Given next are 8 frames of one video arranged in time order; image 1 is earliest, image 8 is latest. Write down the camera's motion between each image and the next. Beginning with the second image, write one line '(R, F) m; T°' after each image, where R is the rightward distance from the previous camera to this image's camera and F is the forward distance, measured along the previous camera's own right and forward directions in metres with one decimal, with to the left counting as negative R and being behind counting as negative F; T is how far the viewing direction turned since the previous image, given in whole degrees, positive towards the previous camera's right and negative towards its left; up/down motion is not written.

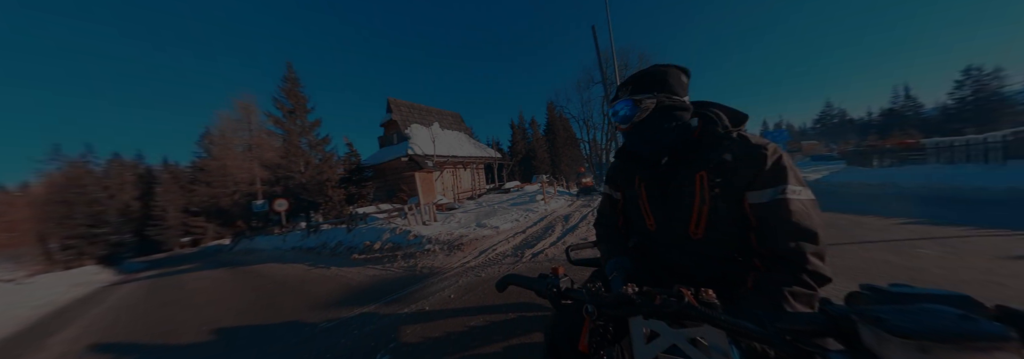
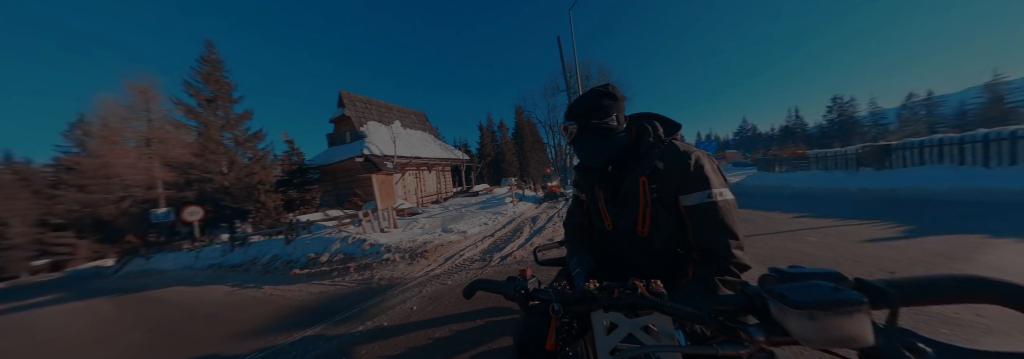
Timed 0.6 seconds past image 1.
(0.0, +0.2) m; +8°
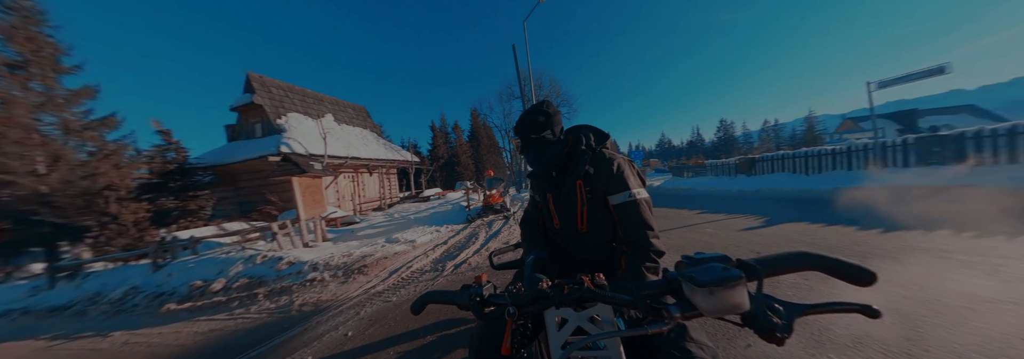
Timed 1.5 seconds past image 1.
(0.0, +0.2) m; +12°
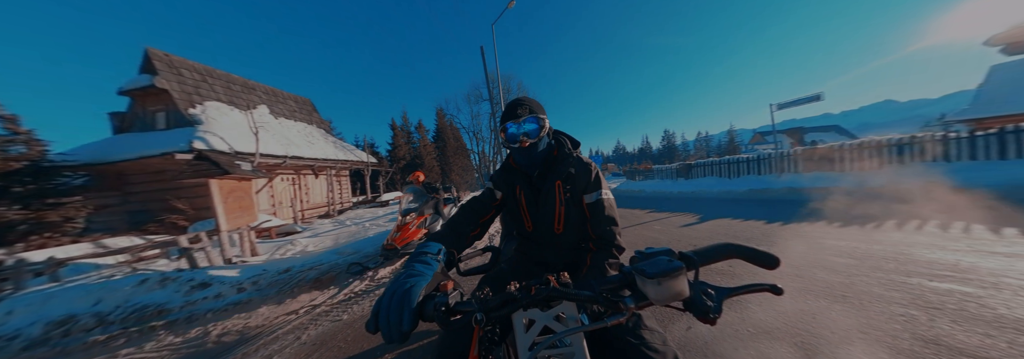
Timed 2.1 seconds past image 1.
(0.0, +0.1) m; +9°
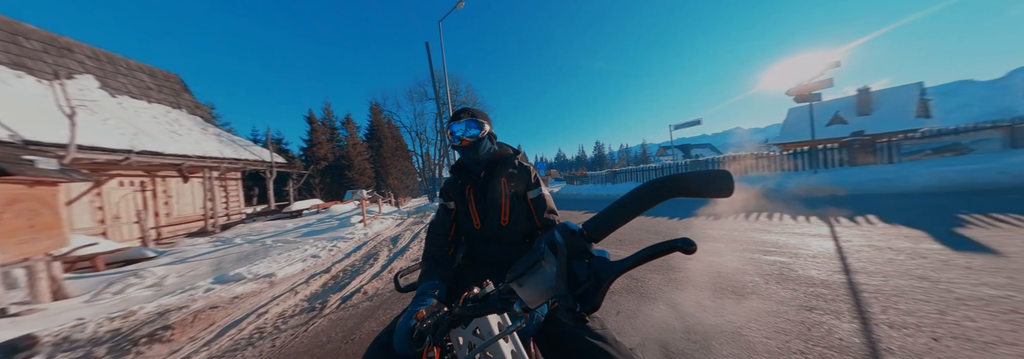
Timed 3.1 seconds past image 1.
(0.0, +0.2) m; +14°
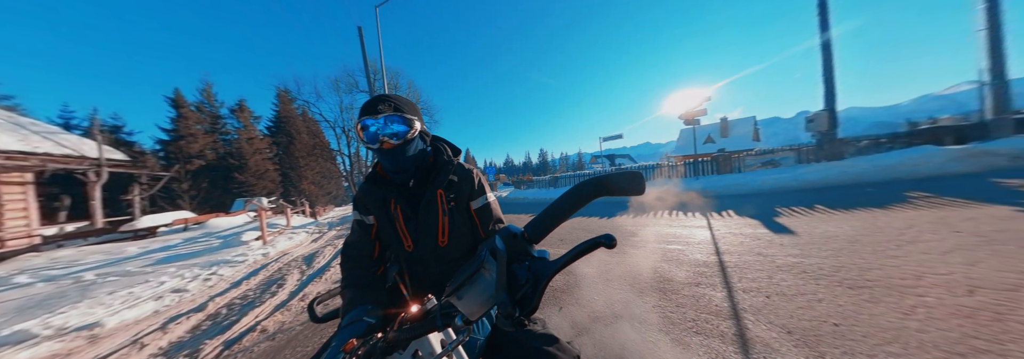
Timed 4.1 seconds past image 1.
(0.0, +0.1) m; +14°
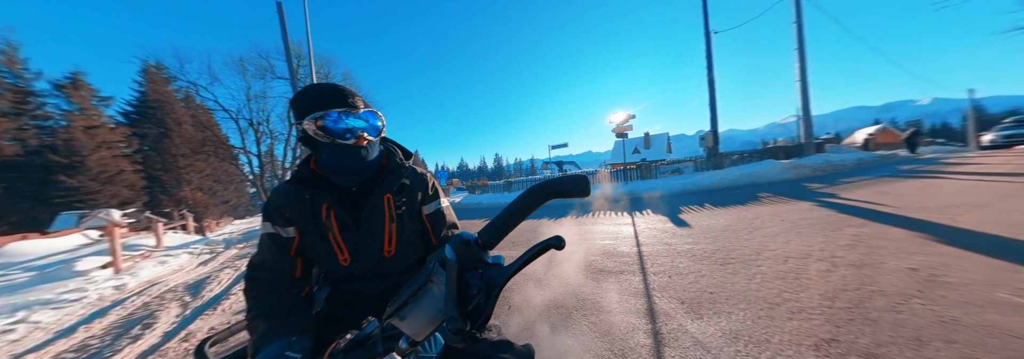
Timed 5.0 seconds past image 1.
(0.0, -0.1) m; +13°
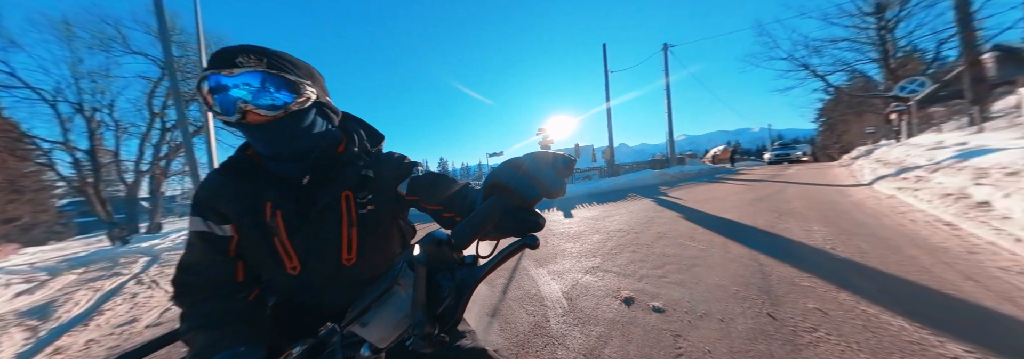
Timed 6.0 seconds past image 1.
(+0.5, -1.2) m; +14°
